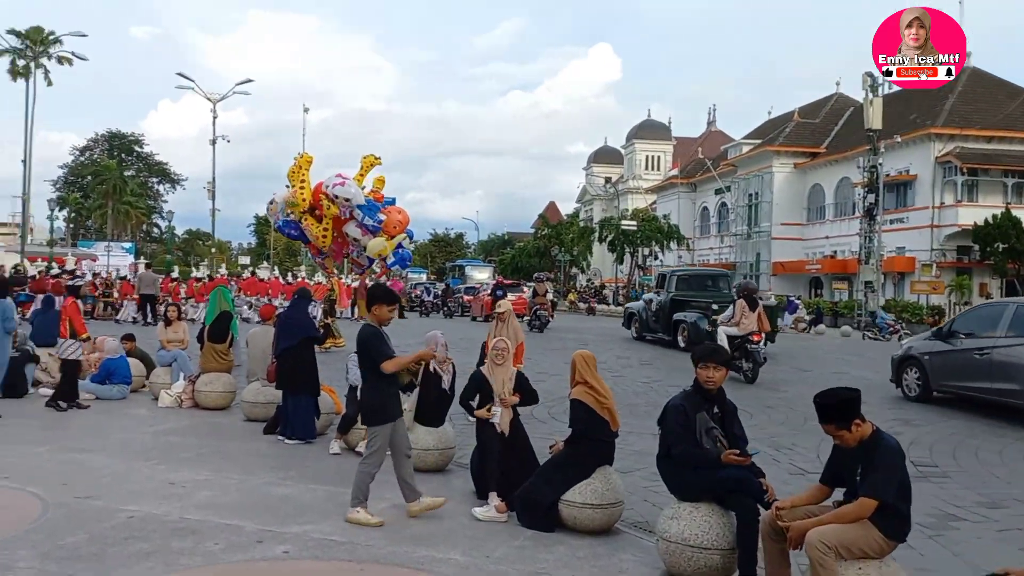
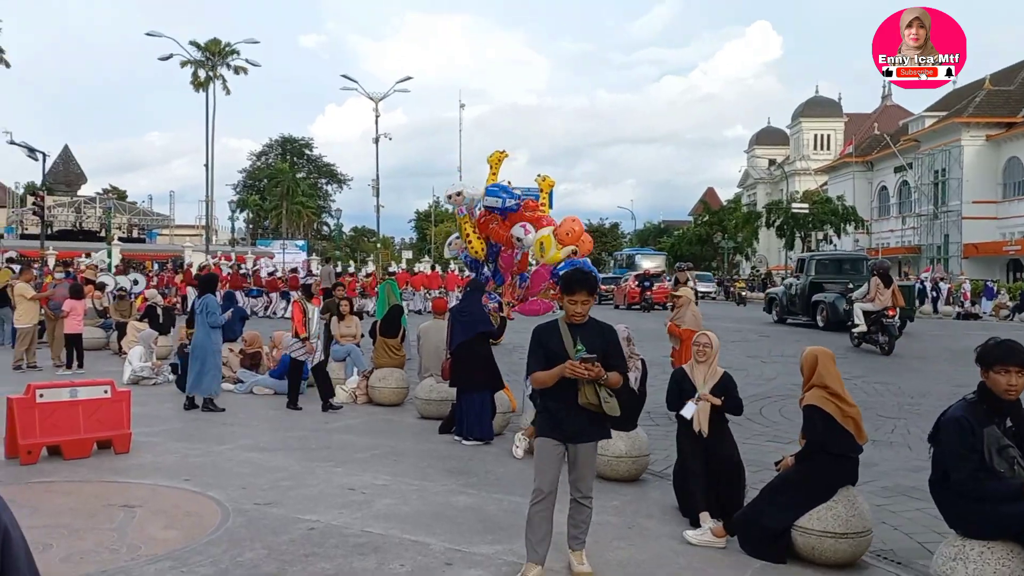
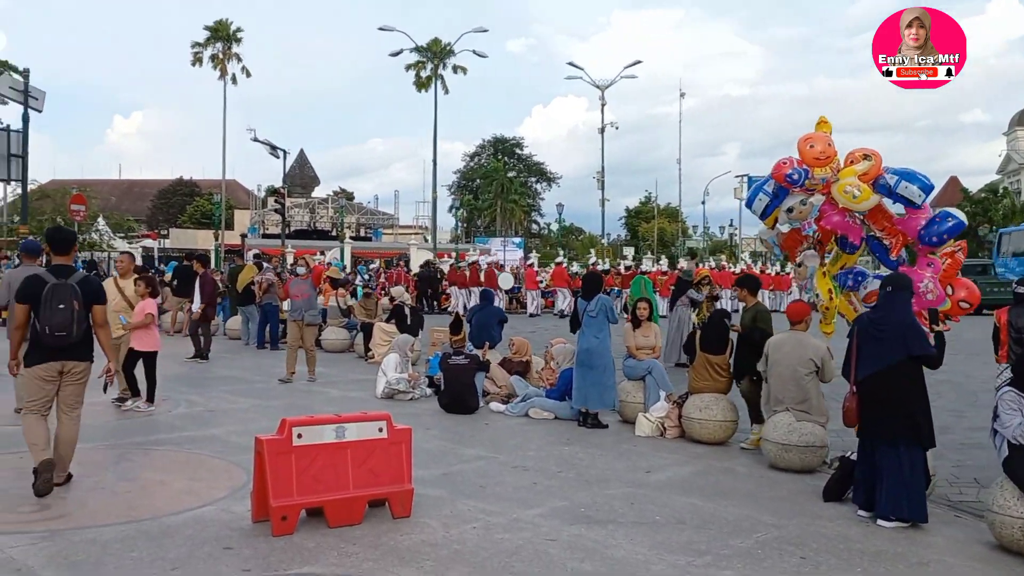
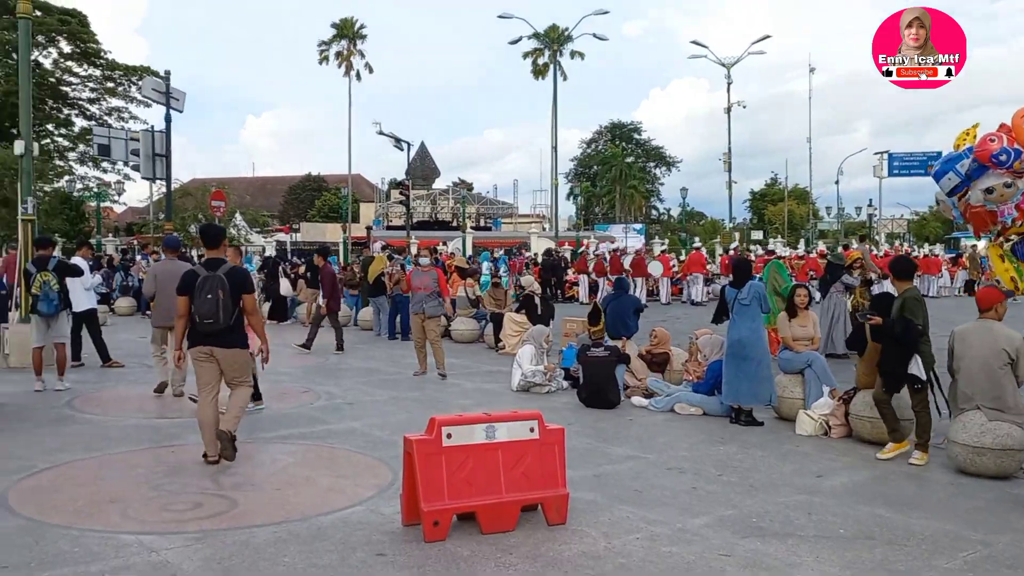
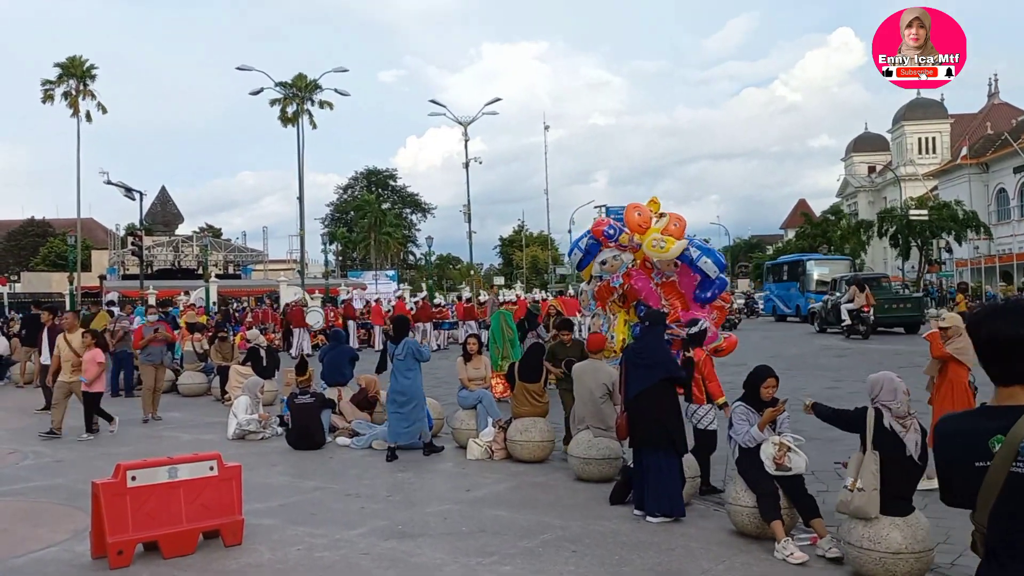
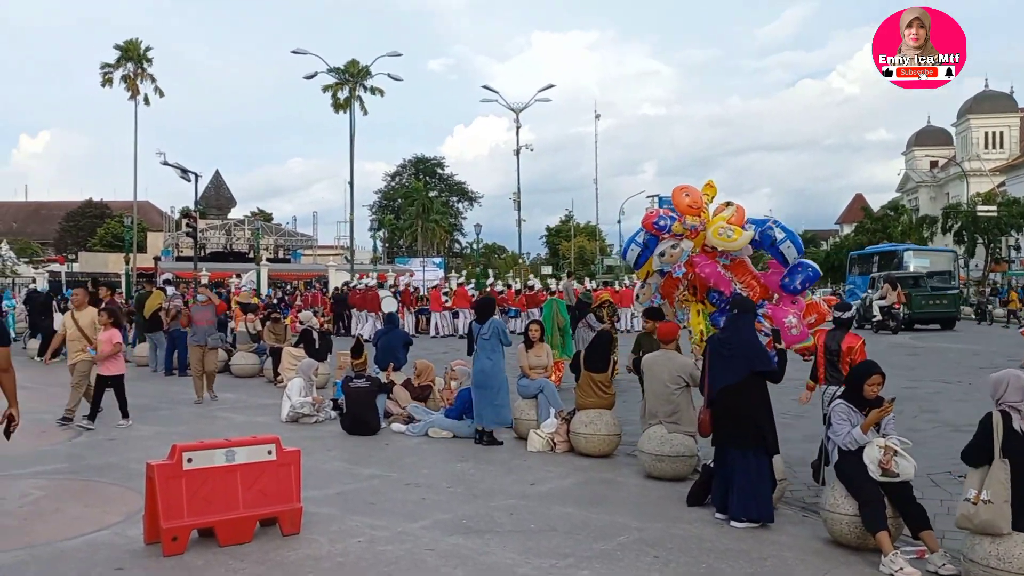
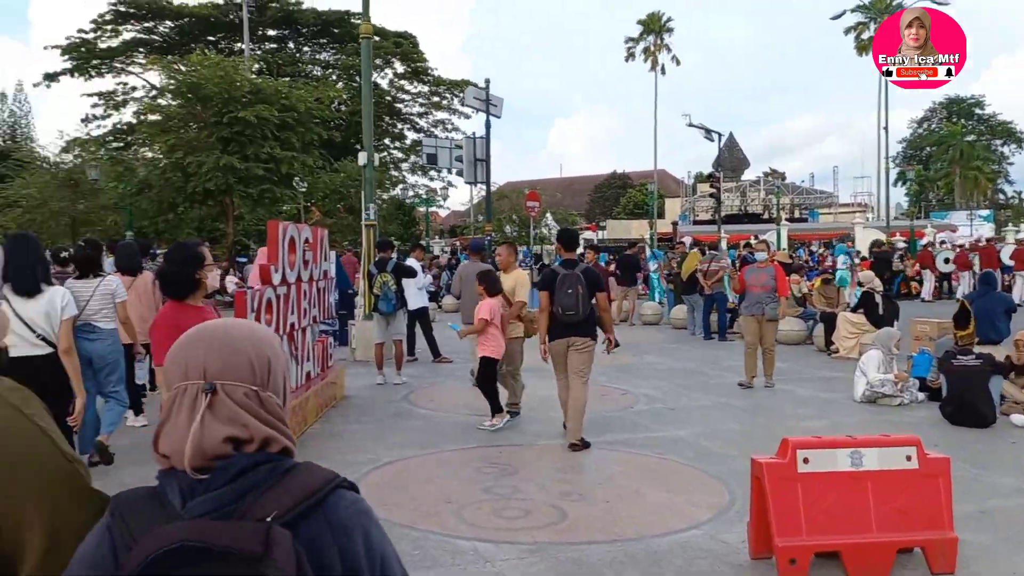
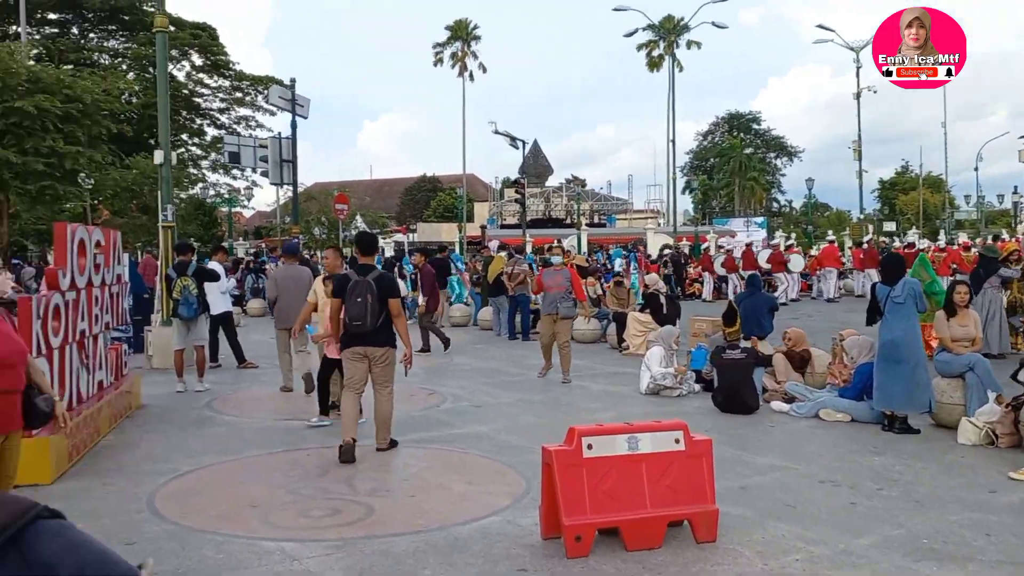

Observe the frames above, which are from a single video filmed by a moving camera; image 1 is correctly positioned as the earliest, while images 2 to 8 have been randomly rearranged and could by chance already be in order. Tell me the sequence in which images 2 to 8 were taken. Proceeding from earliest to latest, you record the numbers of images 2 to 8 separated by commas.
2, 5, 6, 3, 4, 8, 7
